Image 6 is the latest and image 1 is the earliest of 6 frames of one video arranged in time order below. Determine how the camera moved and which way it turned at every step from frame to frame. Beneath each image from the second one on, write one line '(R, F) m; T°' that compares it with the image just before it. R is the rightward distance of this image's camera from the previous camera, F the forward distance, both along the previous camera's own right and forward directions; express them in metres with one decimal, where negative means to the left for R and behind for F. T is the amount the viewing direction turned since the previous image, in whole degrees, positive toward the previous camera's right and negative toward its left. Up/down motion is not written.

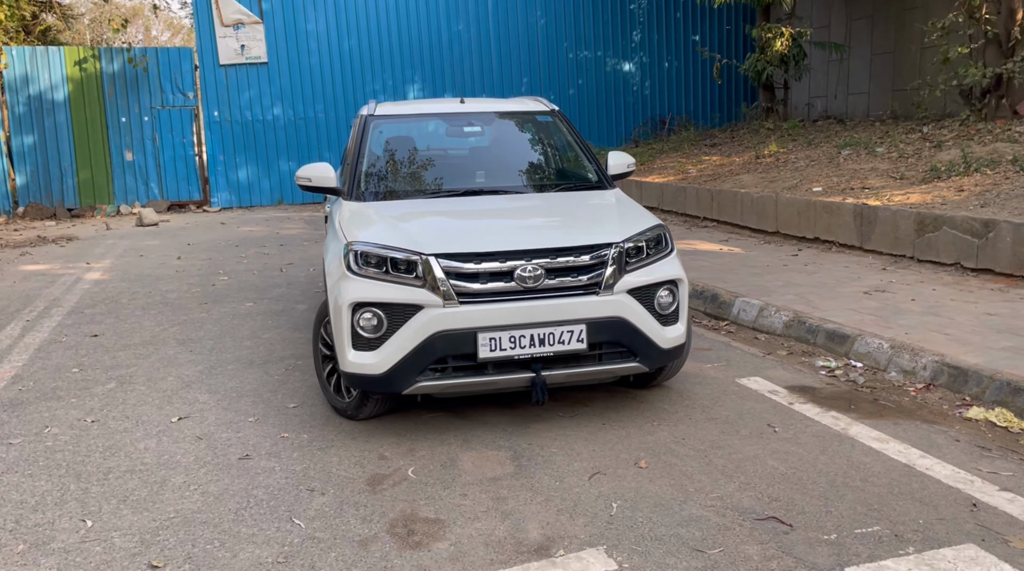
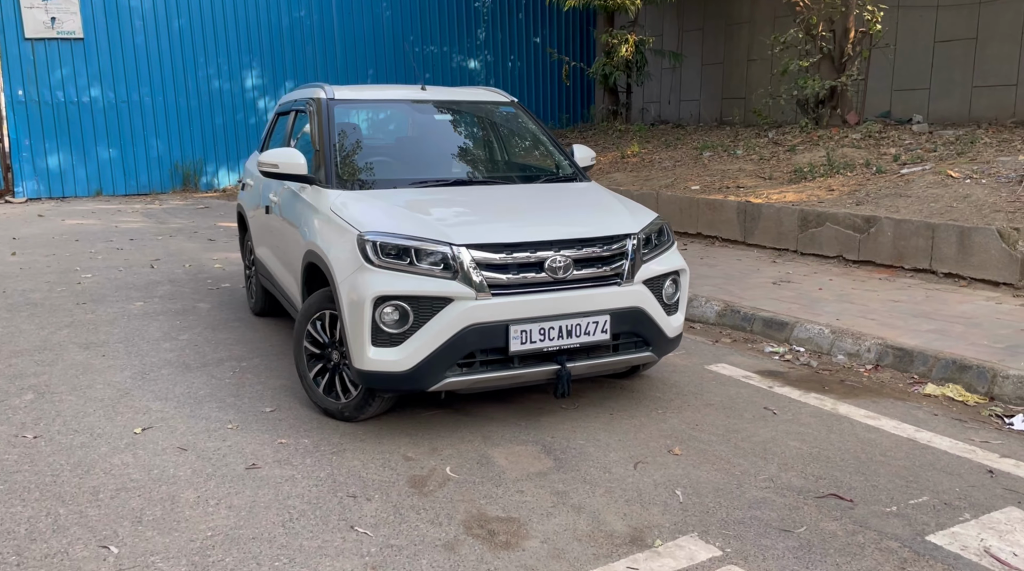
(-1.1, +0.2) m; +13°
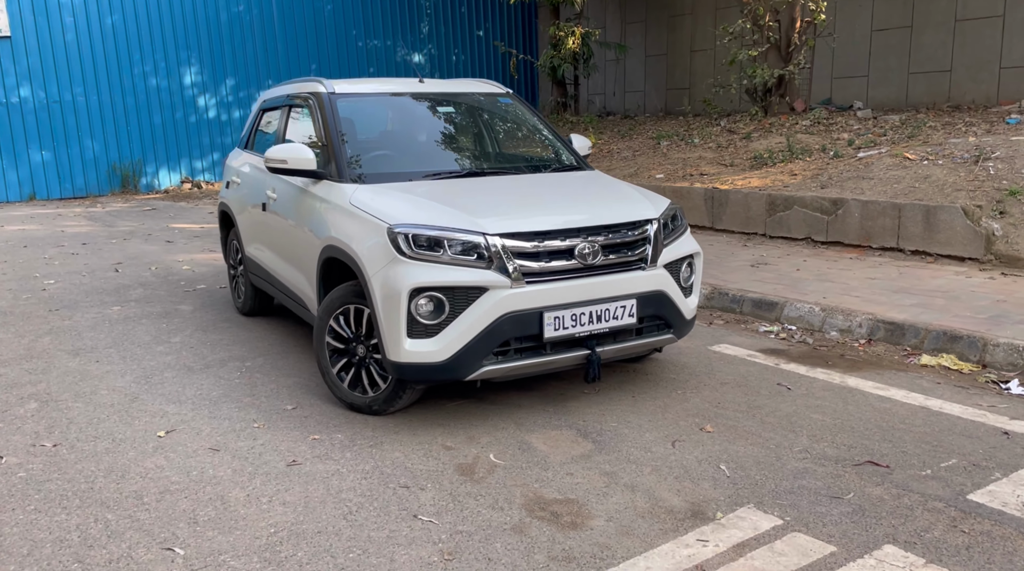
(-0.5, 0.0) m; +4°
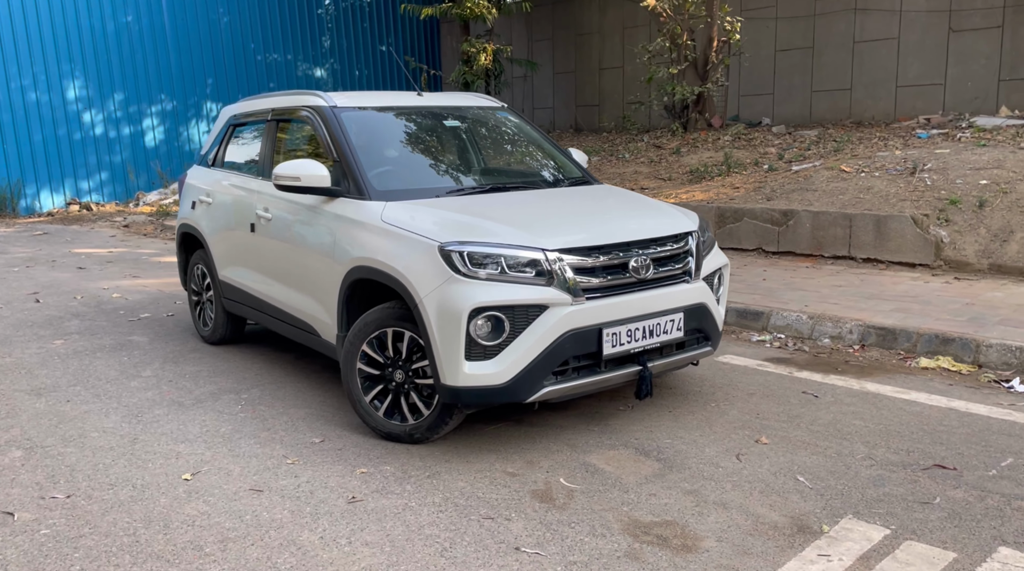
(-0.8, +0.2) m; +8°
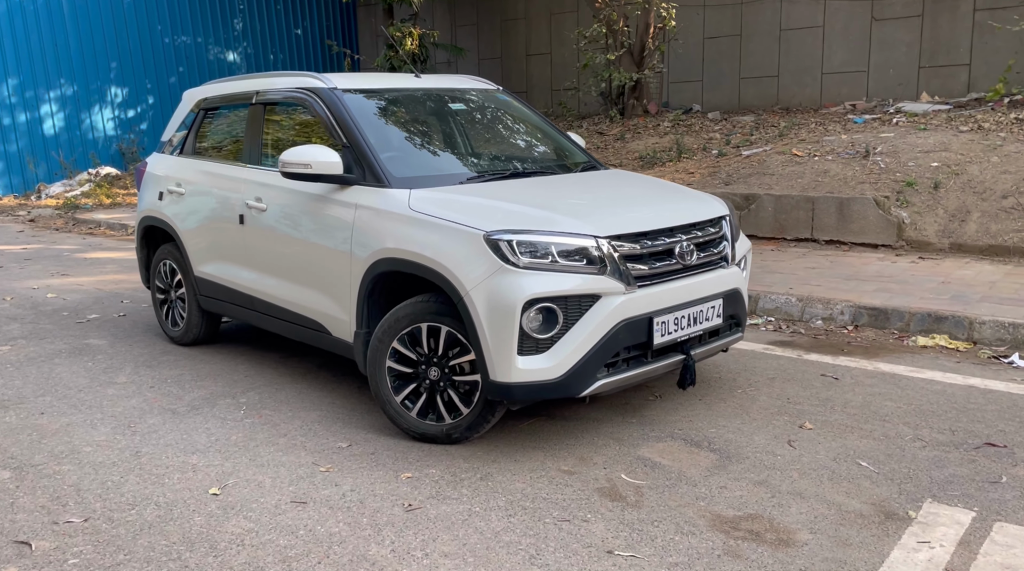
(-0.6, +0.2) m; +6°
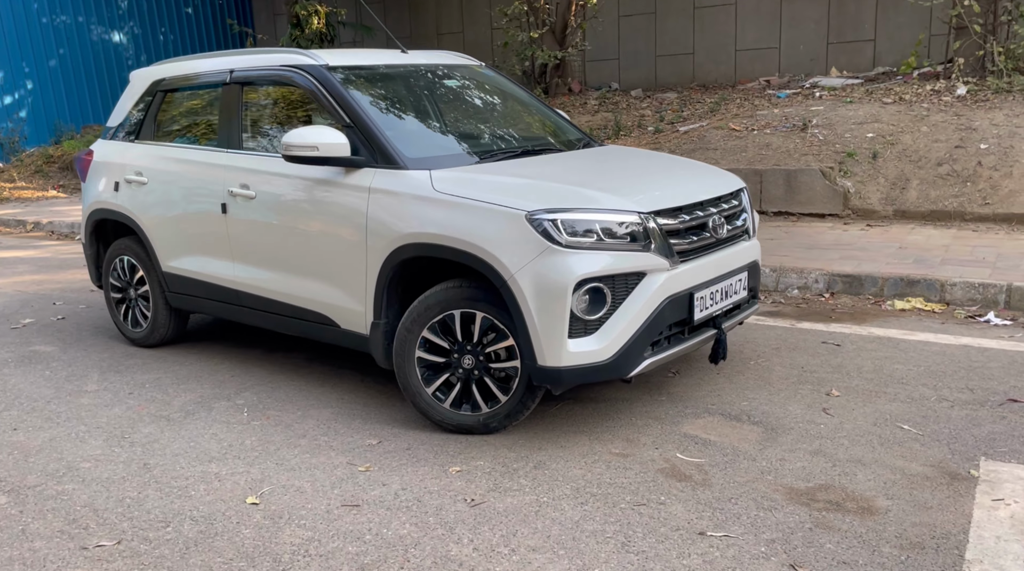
(-0.6, +0.2) m; +7°
